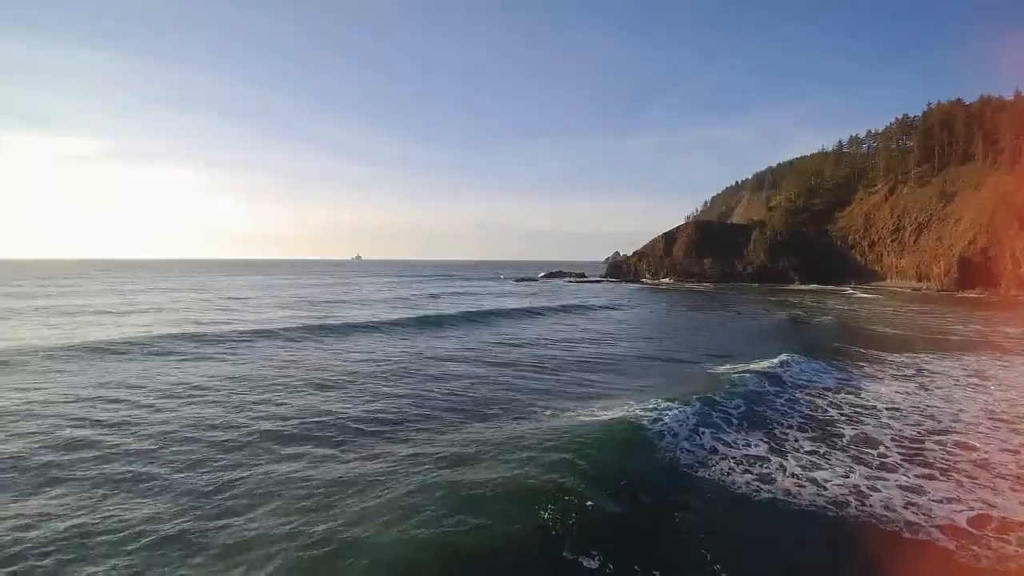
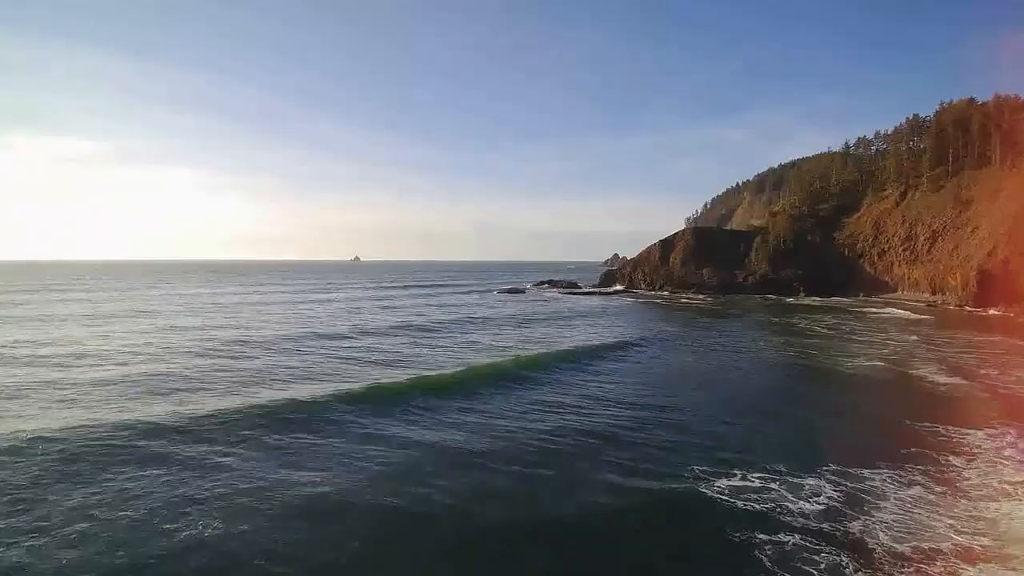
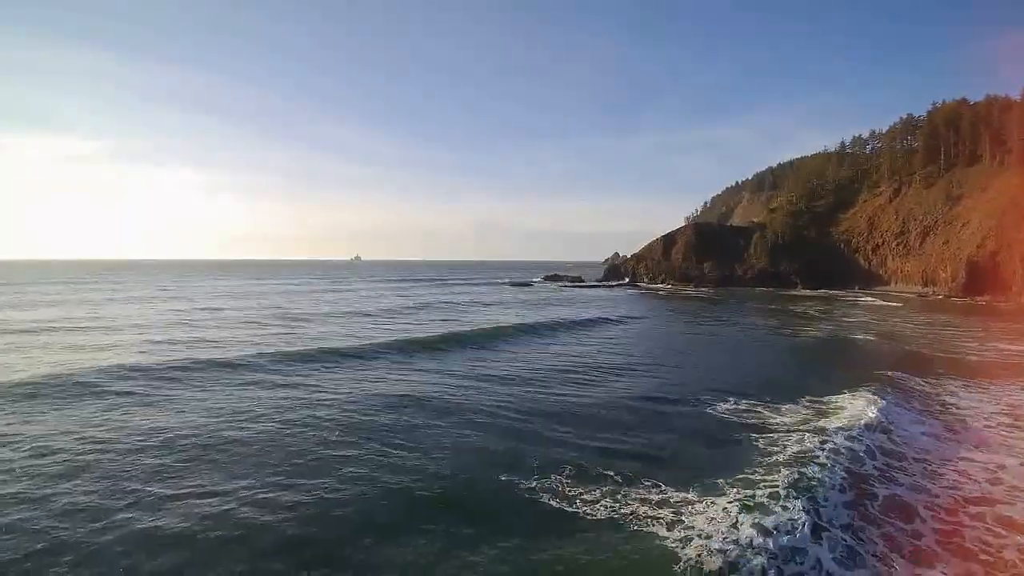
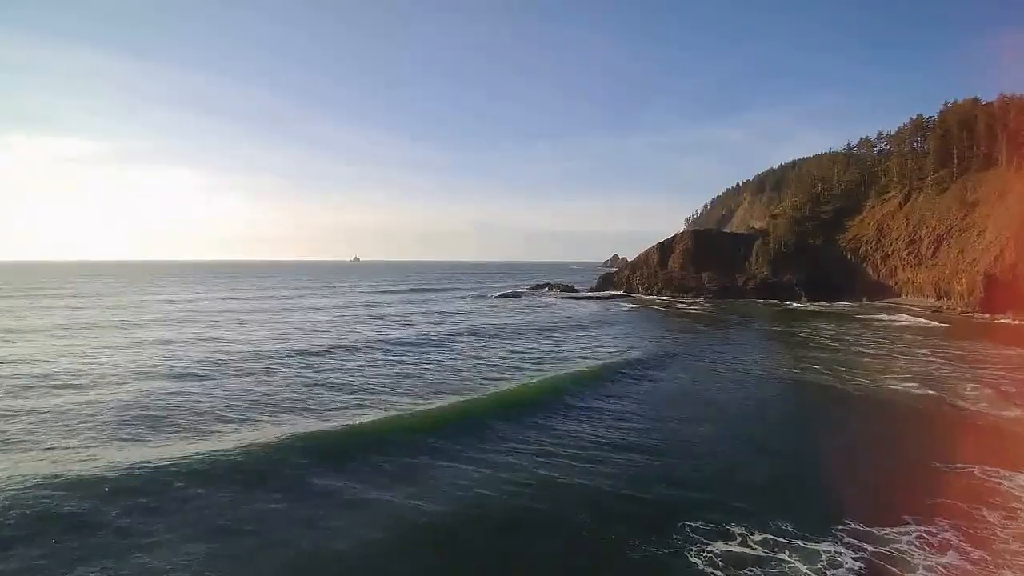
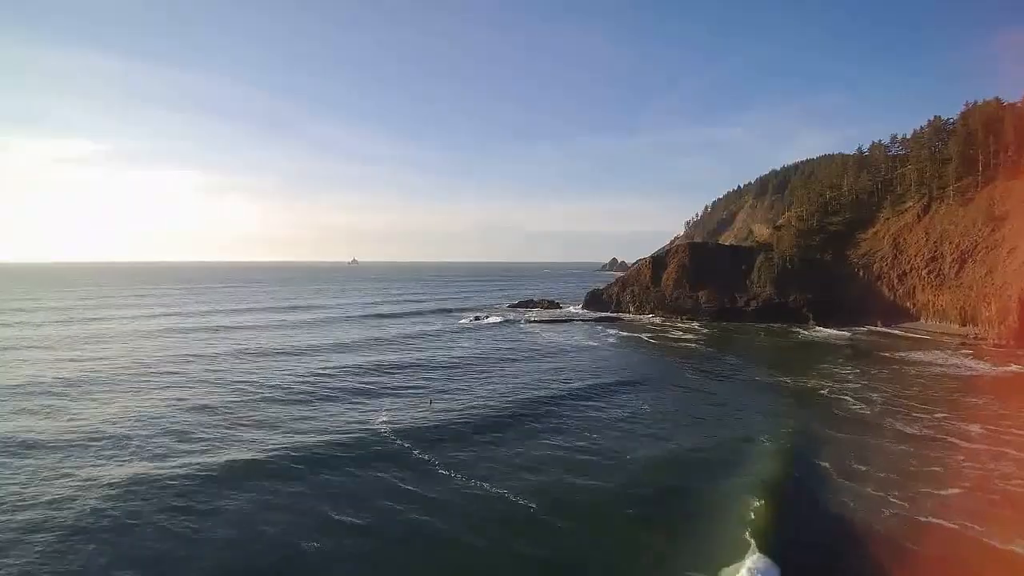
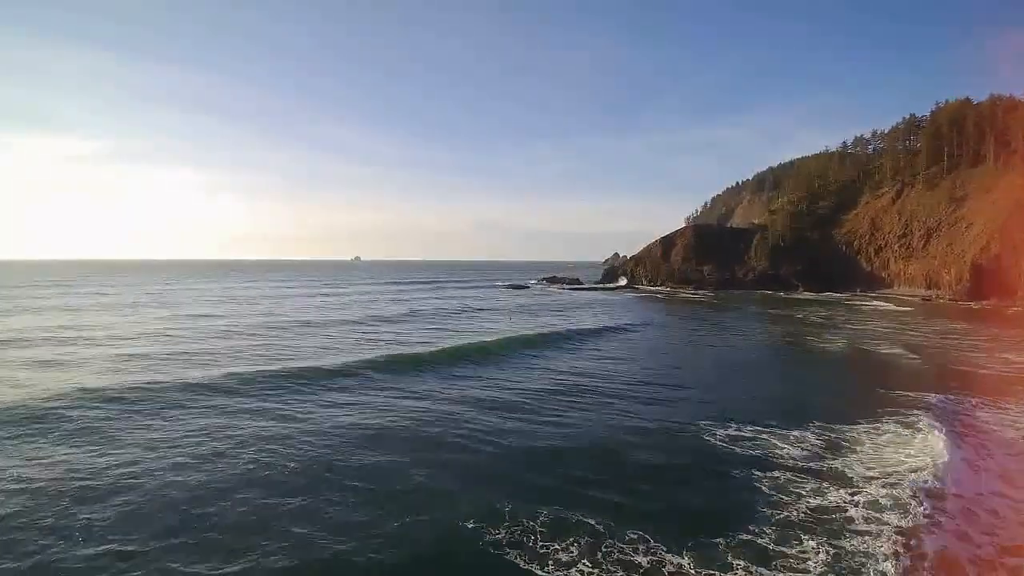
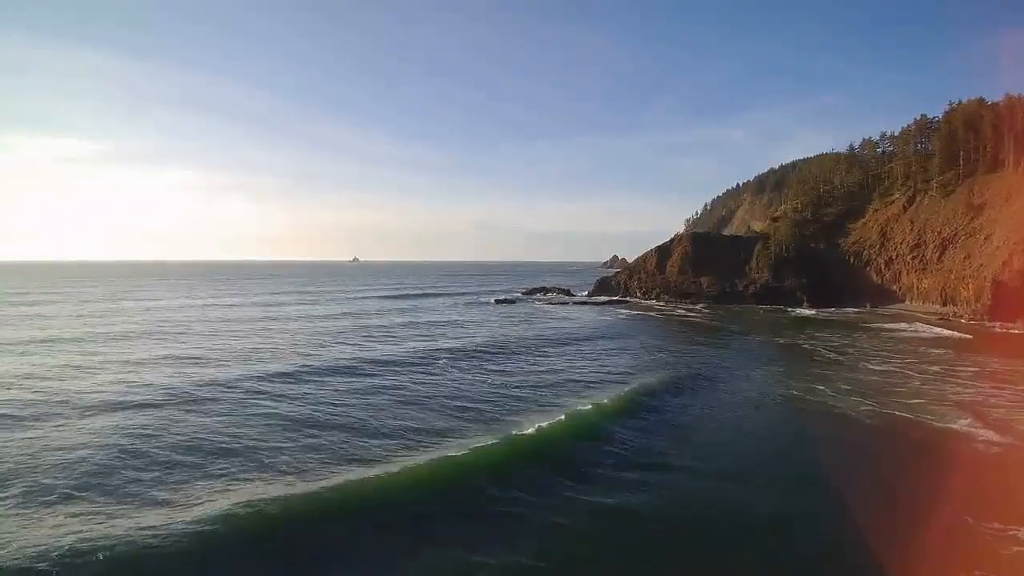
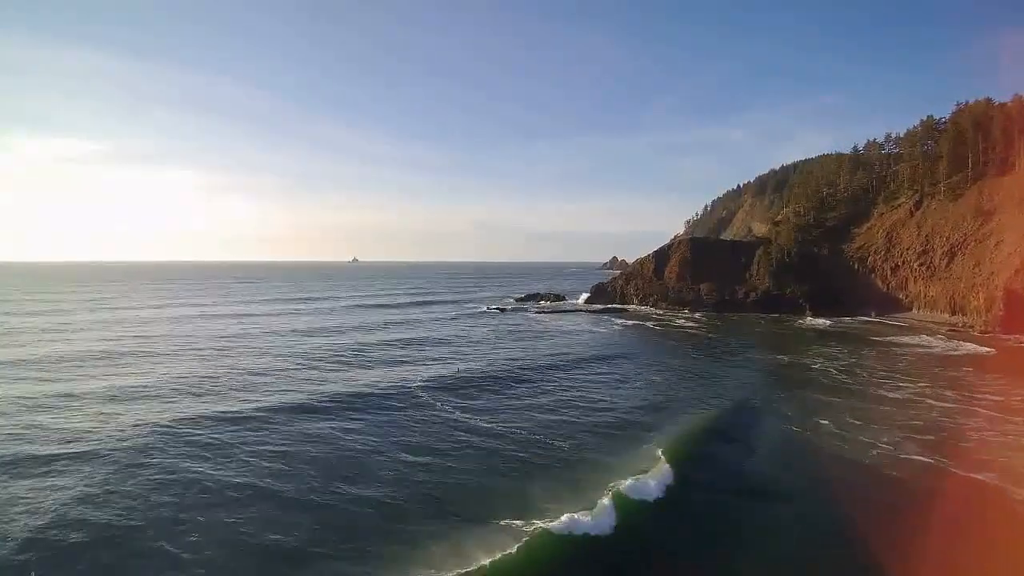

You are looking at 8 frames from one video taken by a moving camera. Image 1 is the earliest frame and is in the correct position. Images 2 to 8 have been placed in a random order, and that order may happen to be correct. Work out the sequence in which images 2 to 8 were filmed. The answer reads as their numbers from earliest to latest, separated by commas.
3, 6, 2, 4, 7, 8, 5
